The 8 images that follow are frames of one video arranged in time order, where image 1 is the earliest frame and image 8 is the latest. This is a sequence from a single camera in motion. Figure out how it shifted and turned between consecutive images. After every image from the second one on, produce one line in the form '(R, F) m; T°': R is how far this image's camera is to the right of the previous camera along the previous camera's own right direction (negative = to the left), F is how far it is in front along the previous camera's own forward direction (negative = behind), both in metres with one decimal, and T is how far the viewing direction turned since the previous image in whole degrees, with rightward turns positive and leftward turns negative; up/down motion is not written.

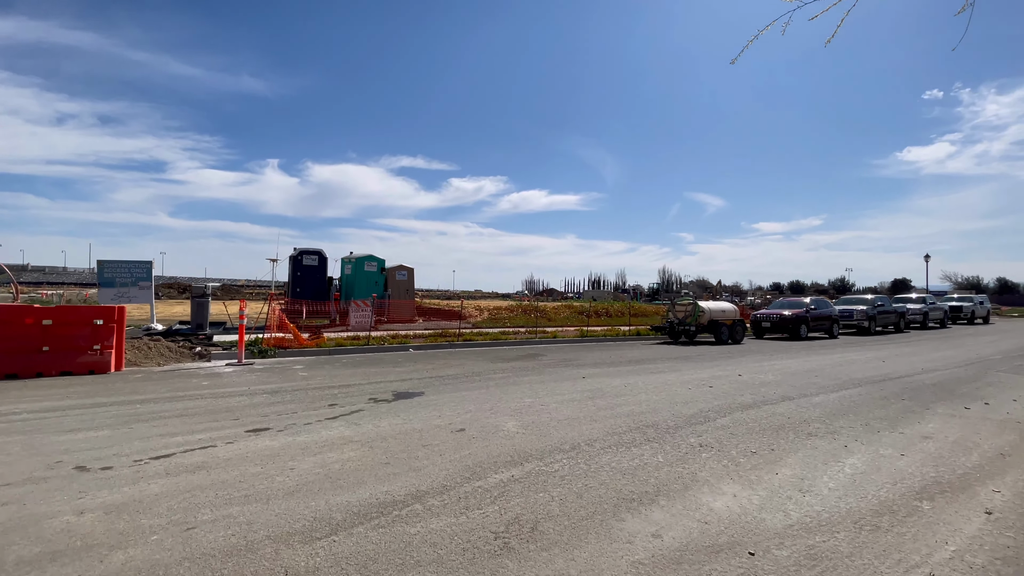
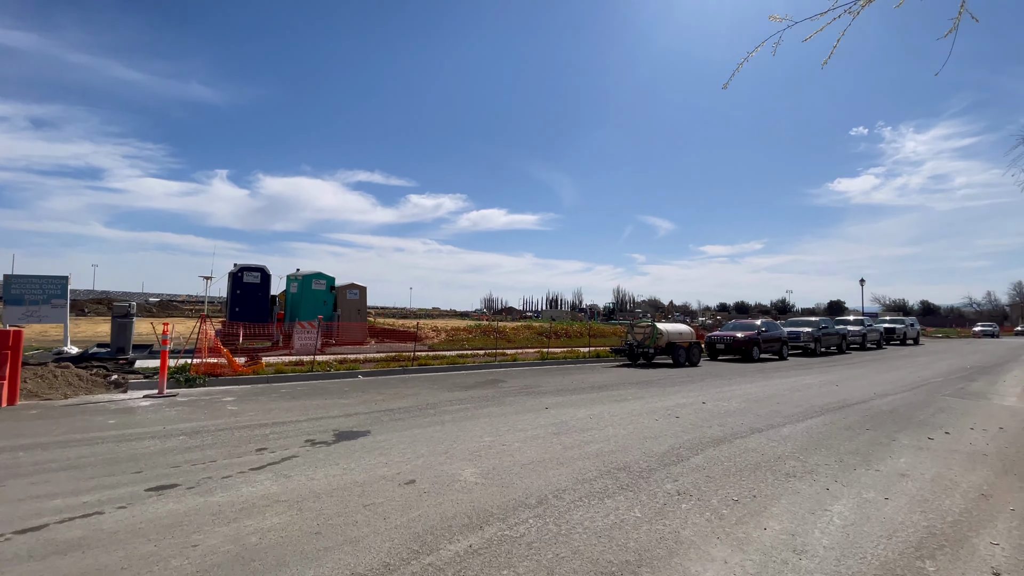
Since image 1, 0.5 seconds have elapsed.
(0.0, +0.7) m; +5°
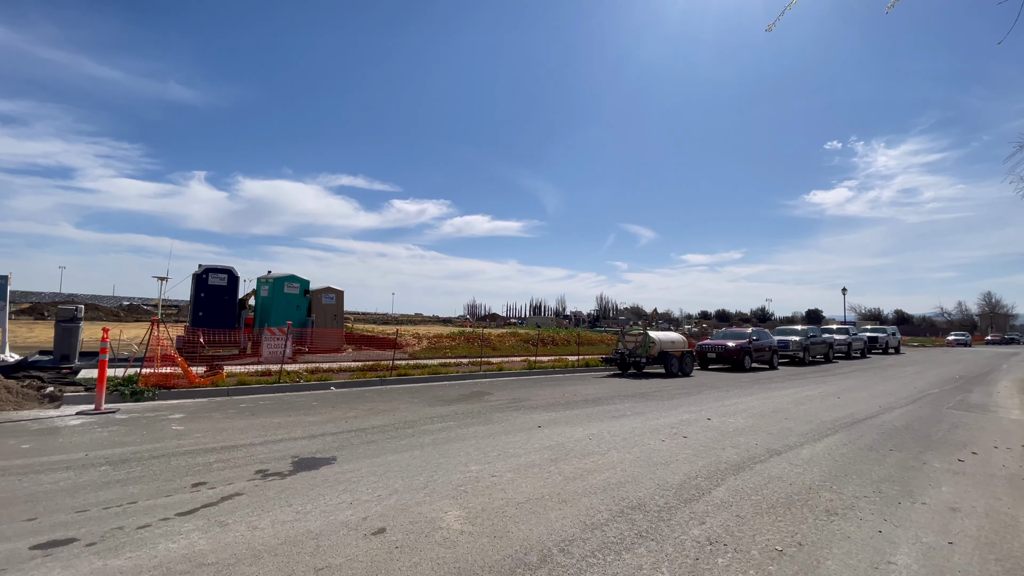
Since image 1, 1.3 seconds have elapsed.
(-0.1, +1.0) m; +2°
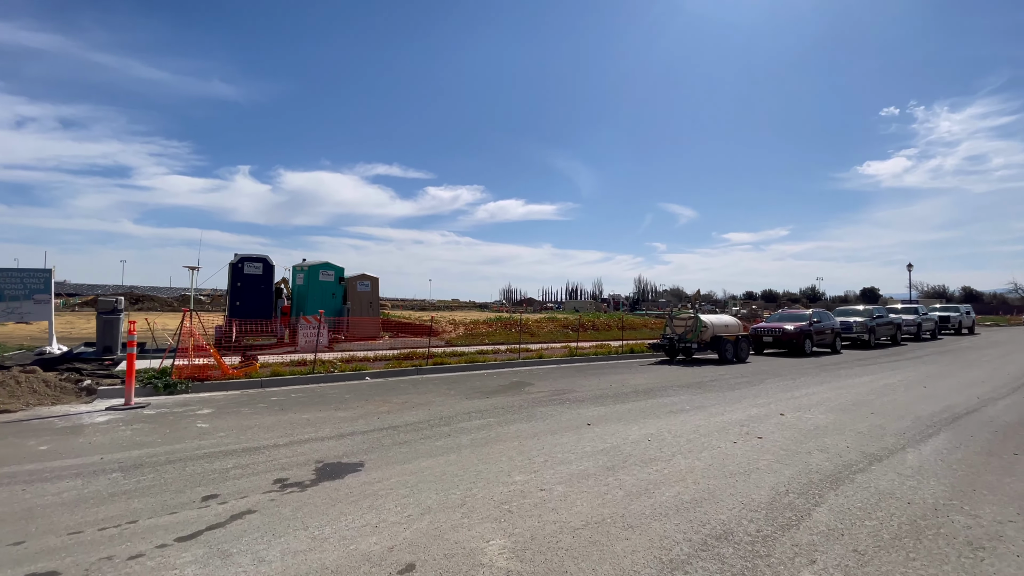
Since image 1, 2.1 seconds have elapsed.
(-0.1, +1.0) m; -4°
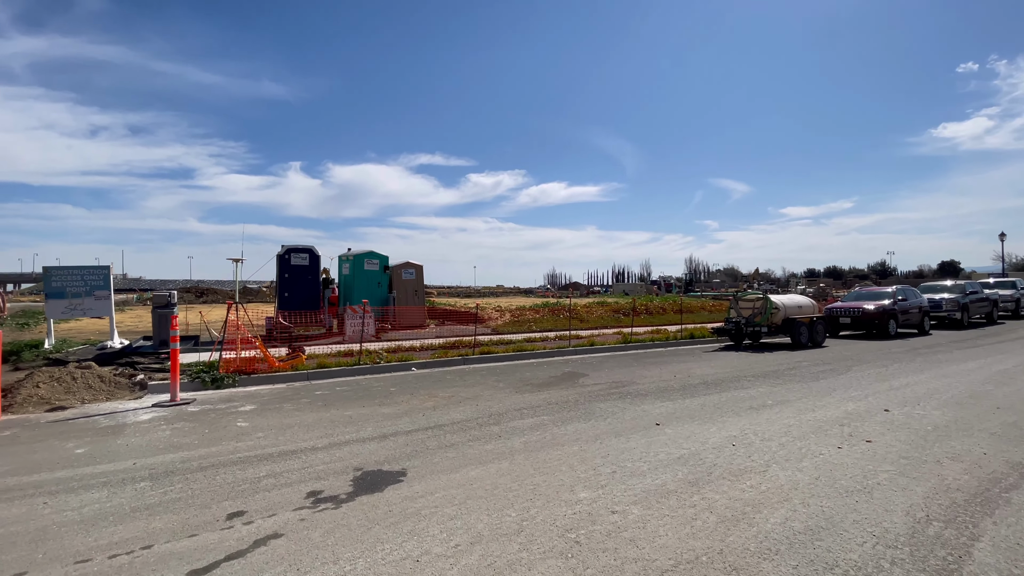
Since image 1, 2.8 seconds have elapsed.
(-0.1, +0.9) m; -5°
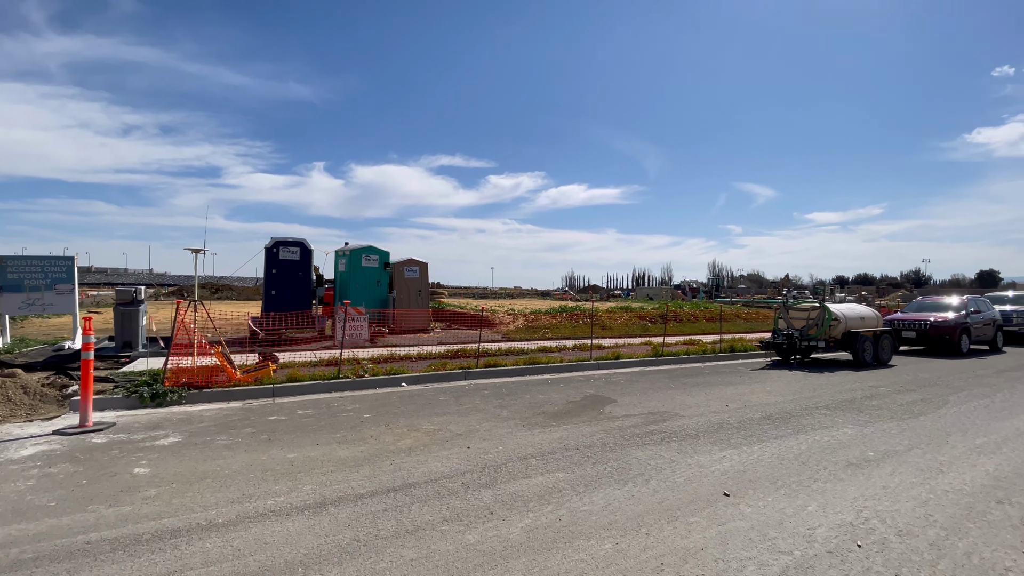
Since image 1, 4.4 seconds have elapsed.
(+0.1, +2.2) m; -2°
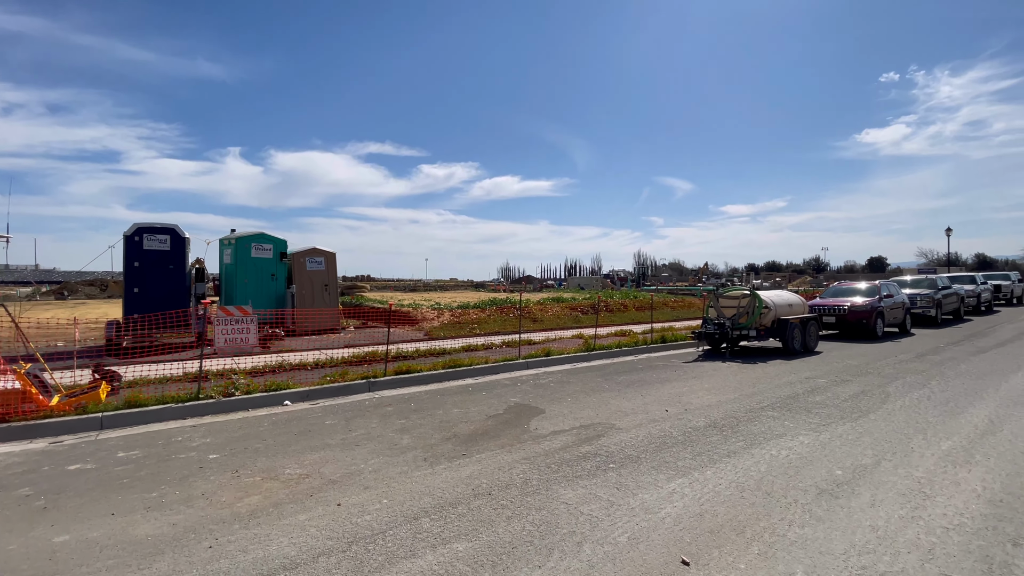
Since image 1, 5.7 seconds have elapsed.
(+0.5, +1.6) m; +8°
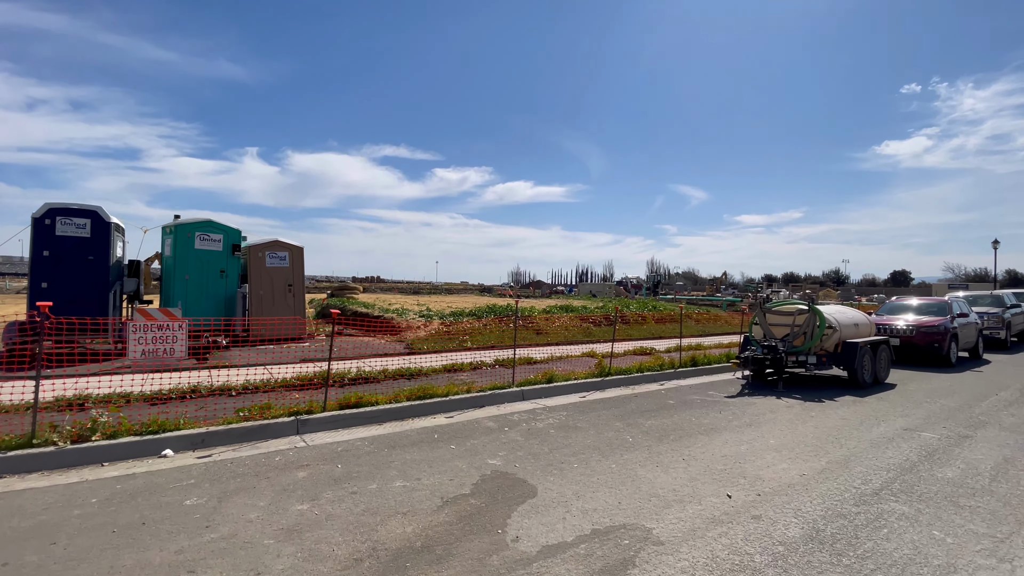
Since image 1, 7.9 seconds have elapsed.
(+0.3, +2.7) m; -1°
